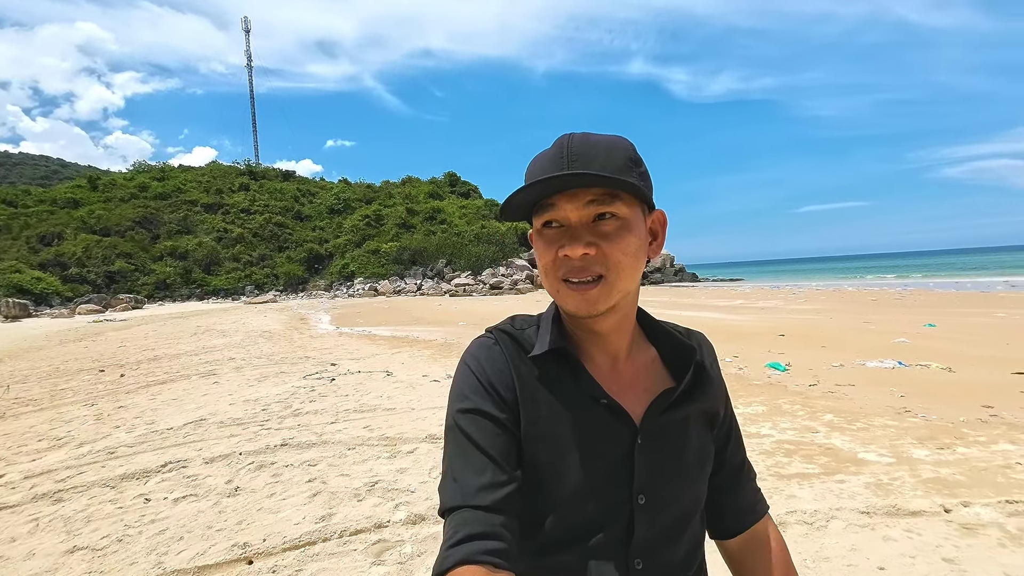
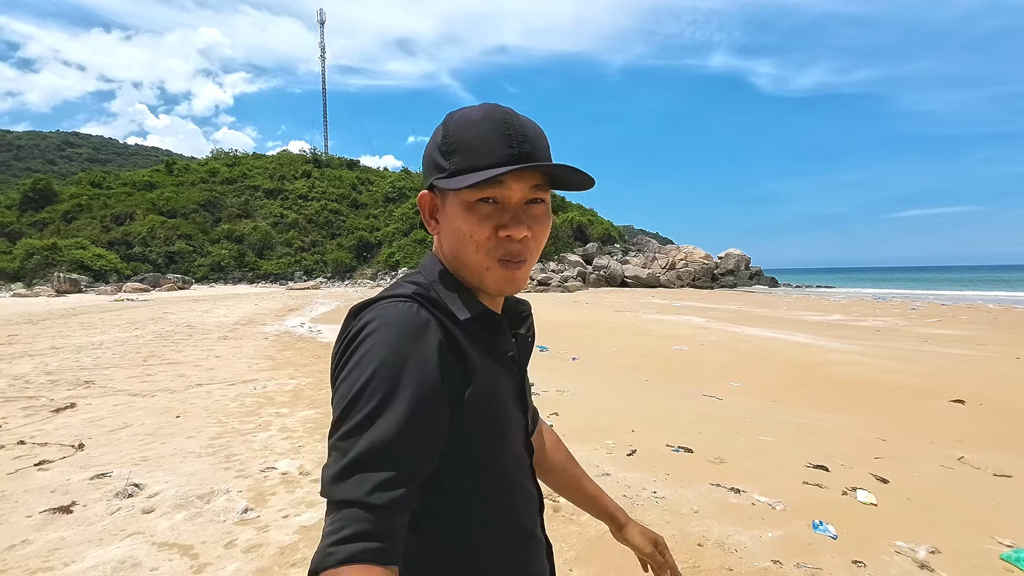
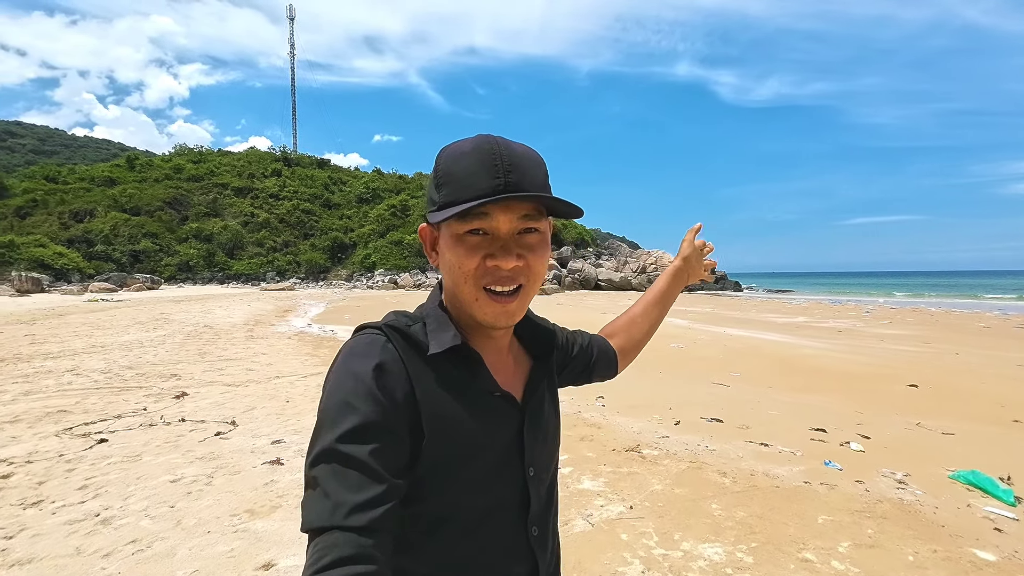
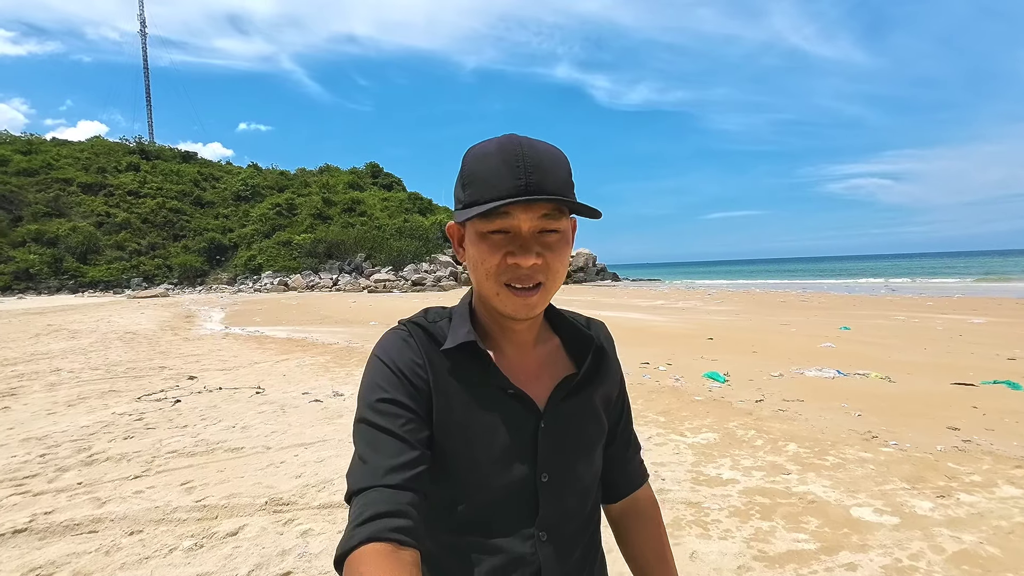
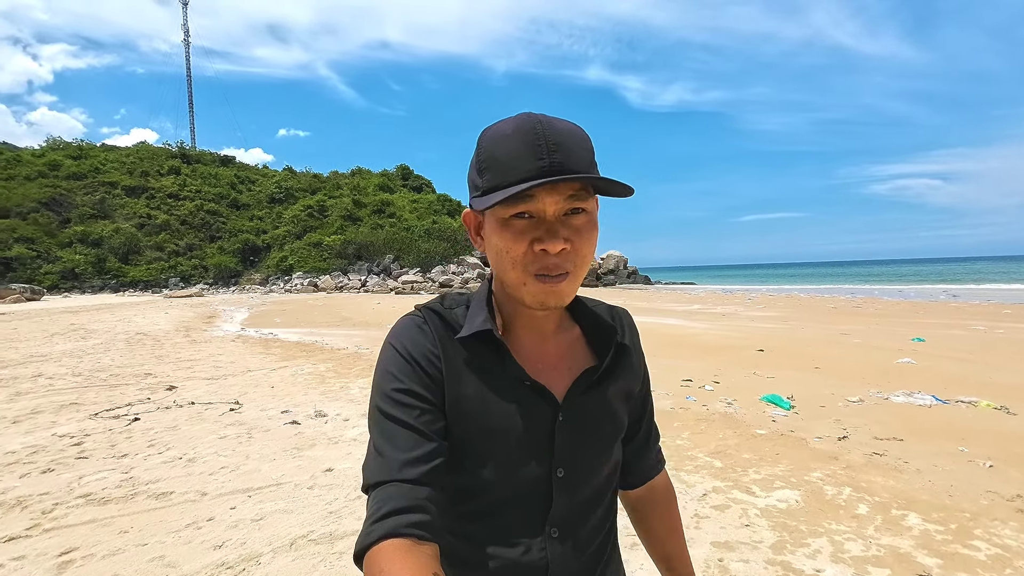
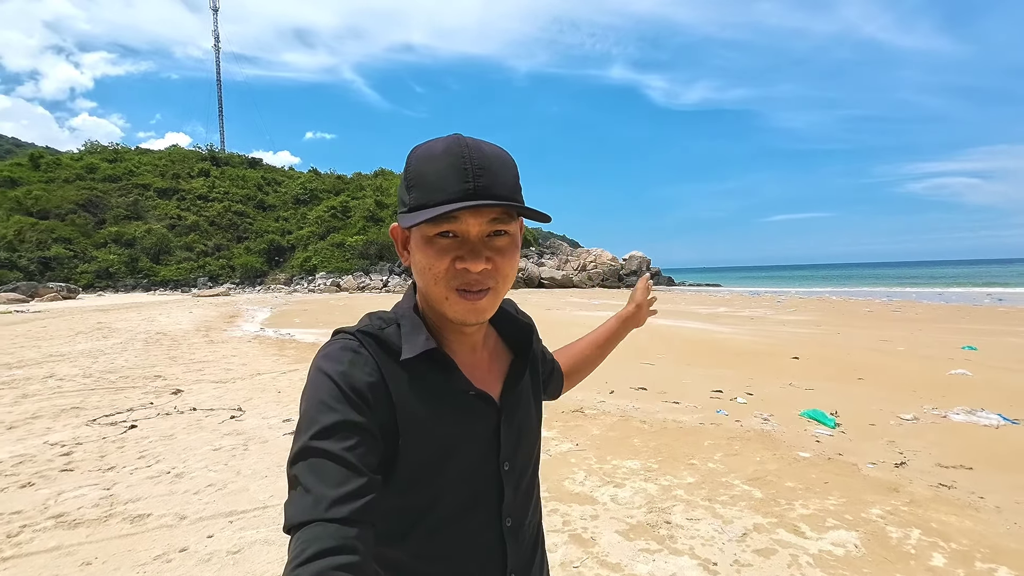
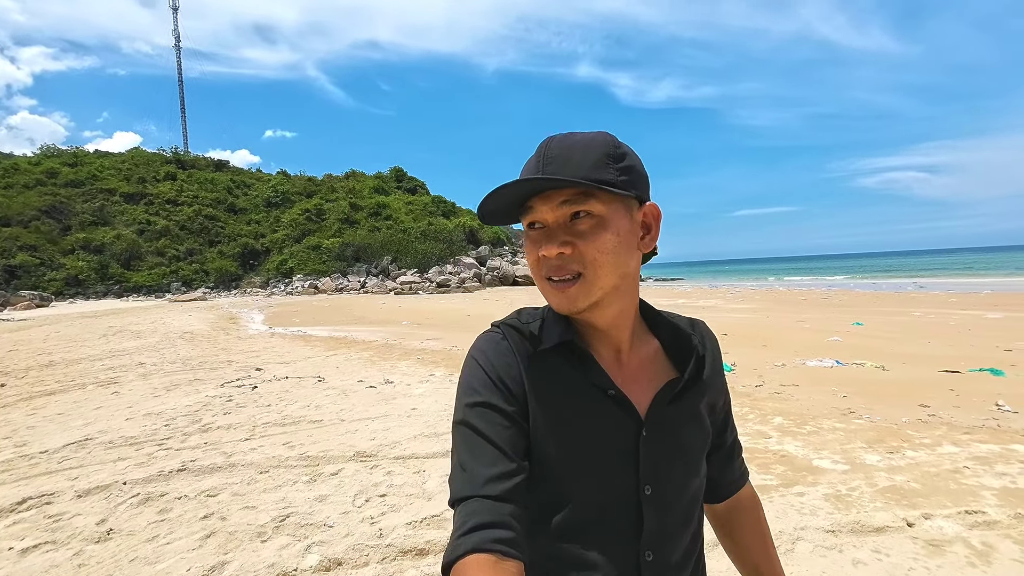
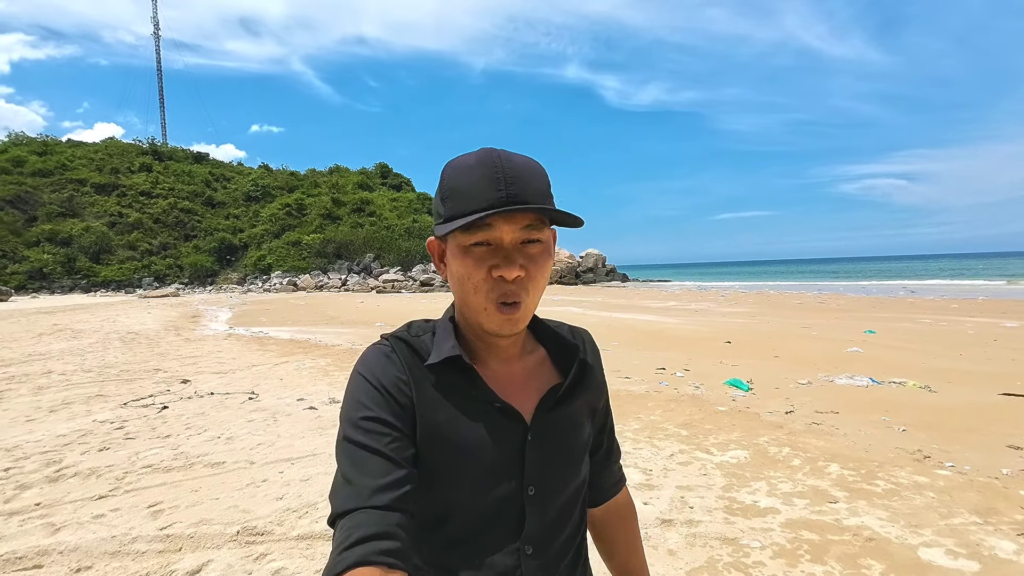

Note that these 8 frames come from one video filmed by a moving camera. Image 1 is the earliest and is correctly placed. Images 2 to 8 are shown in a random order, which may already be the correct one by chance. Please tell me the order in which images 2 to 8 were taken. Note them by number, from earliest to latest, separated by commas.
7, 4, 8, 5, 6, 3, 2
